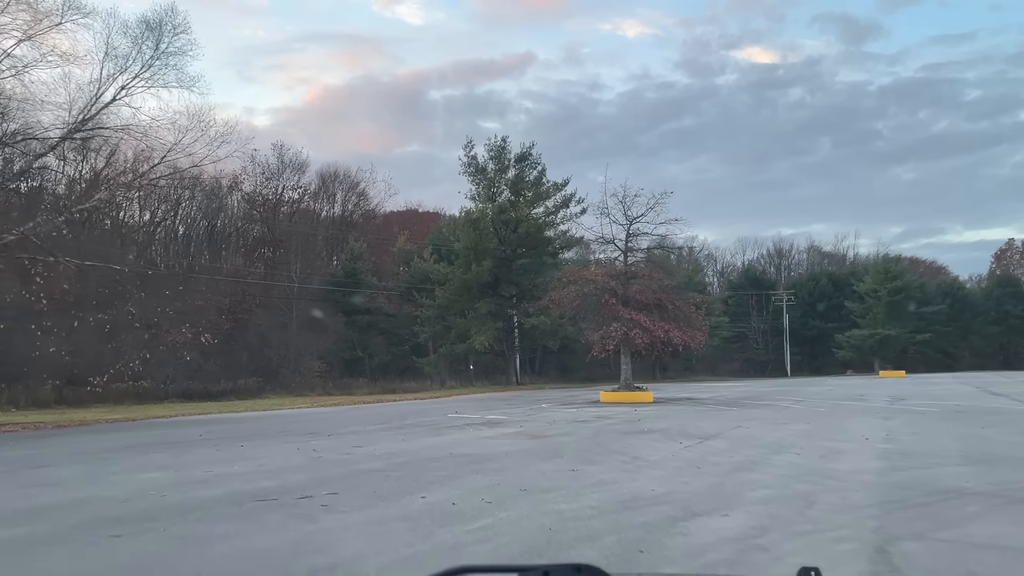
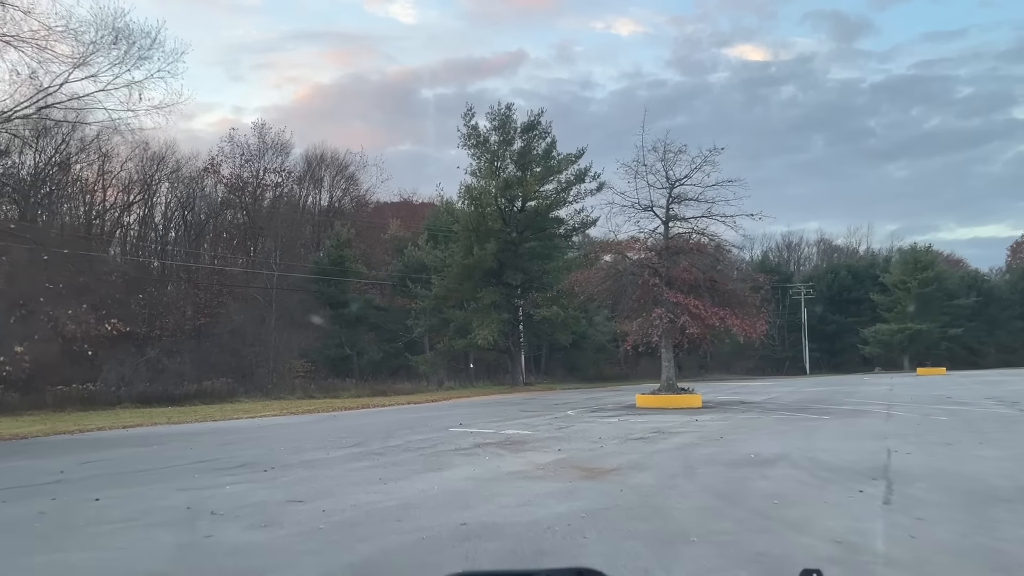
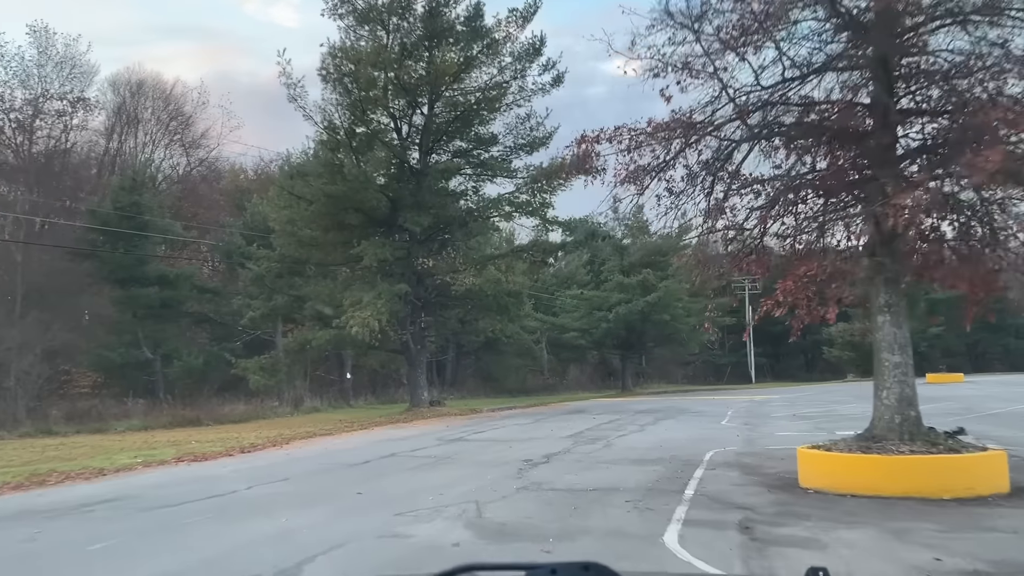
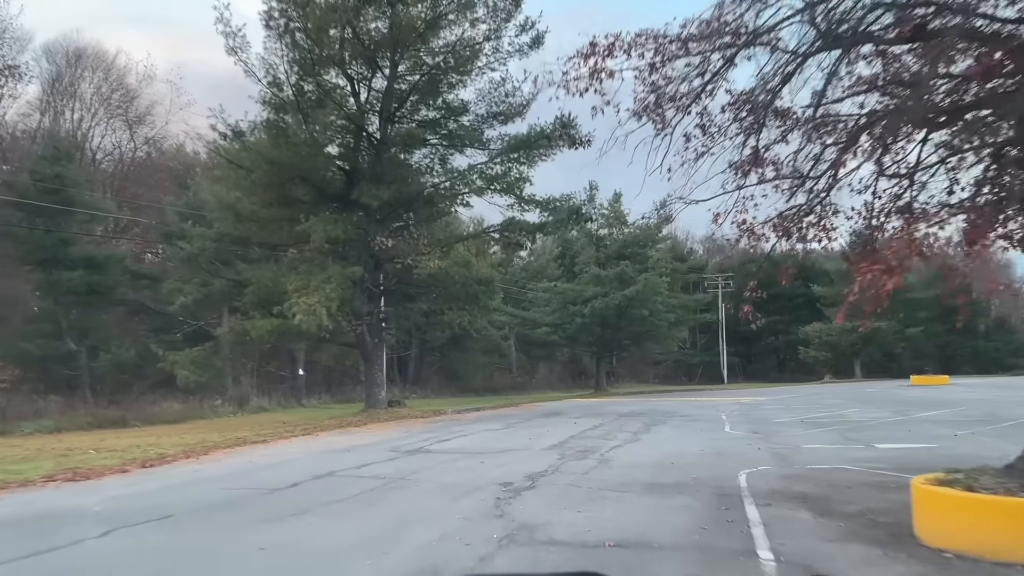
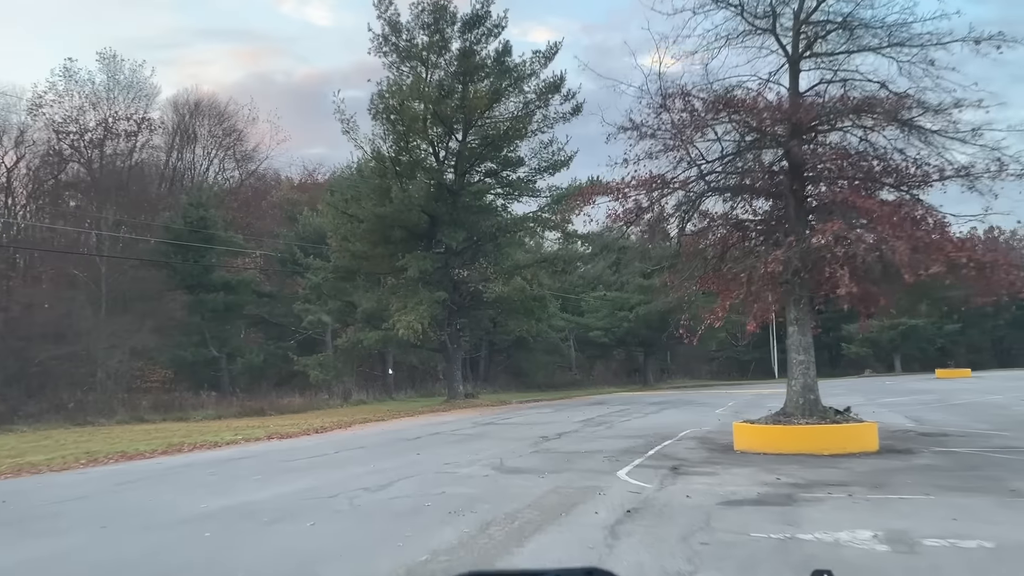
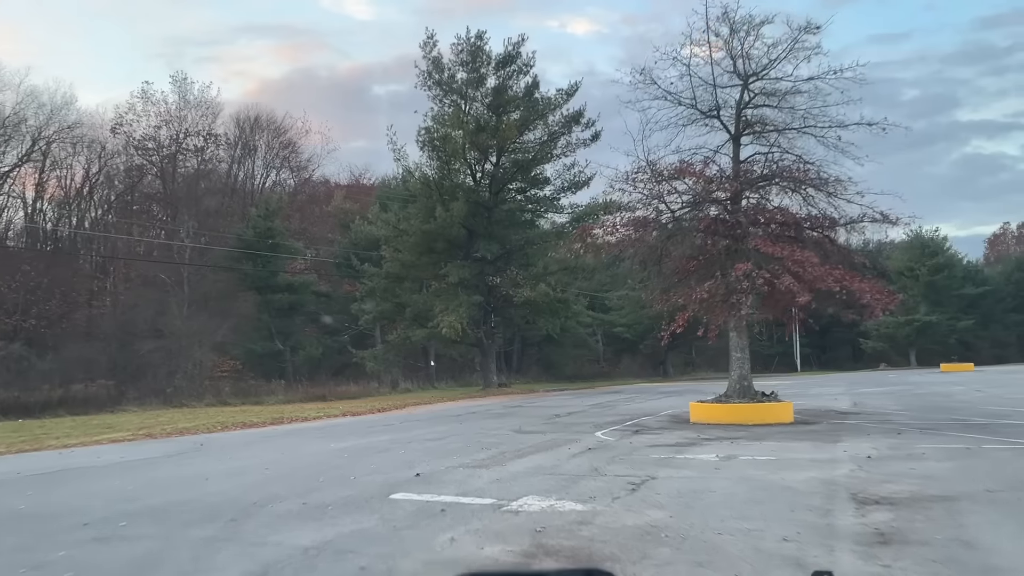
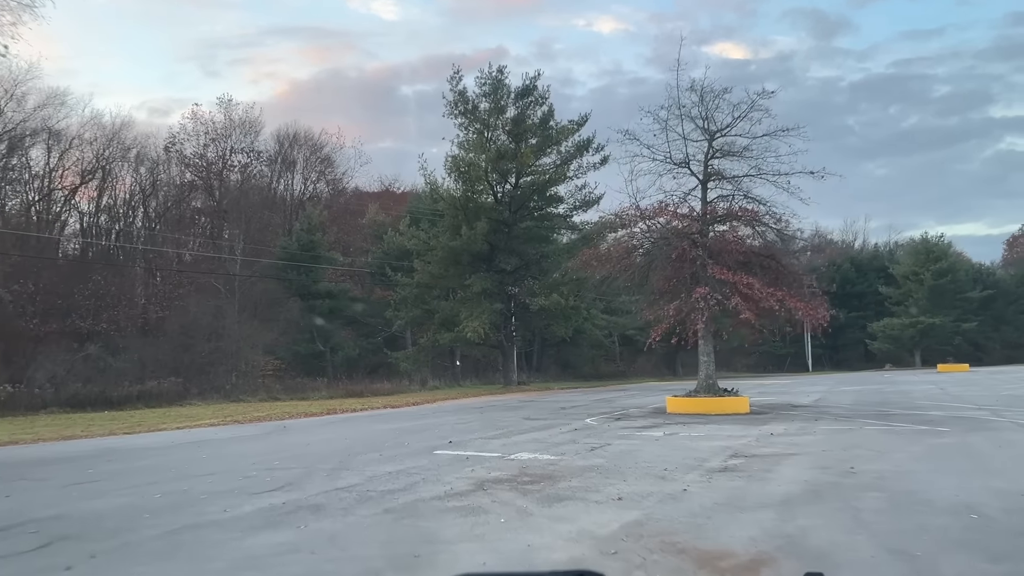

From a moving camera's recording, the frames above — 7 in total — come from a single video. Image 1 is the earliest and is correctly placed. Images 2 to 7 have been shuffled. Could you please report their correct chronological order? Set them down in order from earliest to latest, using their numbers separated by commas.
2, 7, 6, 5, 3, 4
